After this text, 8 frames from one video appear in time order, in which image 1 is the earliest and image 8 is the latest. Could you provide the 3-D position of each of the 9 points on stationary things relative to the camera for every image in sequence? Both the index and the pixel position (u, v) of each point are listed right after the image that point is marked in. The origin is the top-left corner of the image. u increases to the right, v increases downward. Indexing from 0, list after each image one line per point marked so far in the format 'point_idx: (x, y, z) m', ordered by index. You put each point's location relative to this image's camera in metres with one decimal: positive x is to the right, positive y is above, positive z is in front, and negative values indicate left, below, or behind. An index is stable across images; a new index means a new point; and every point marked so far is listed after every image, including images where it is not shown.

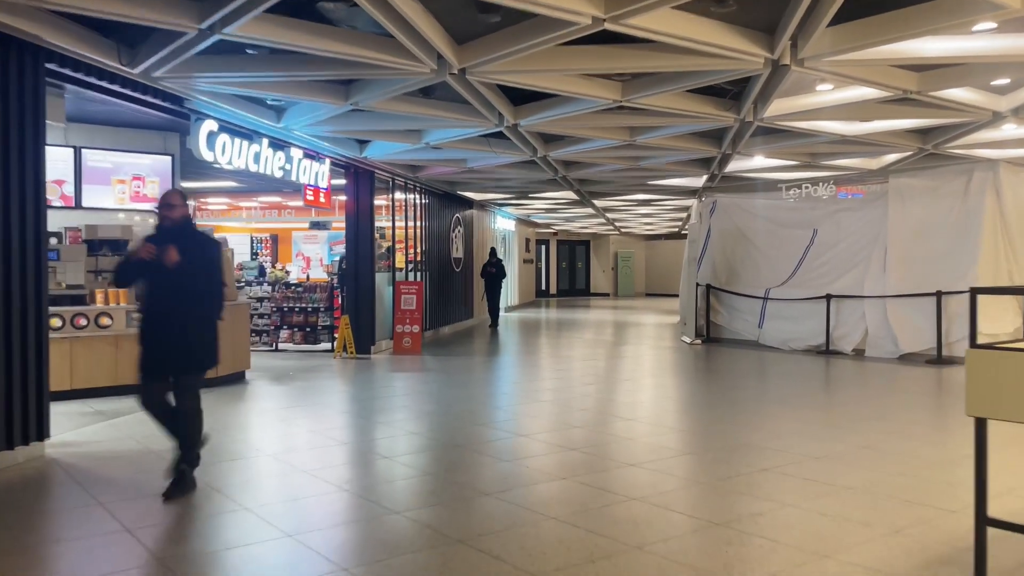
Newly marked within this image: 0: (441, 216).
0: (-1.3, +1.3, +14.3) m
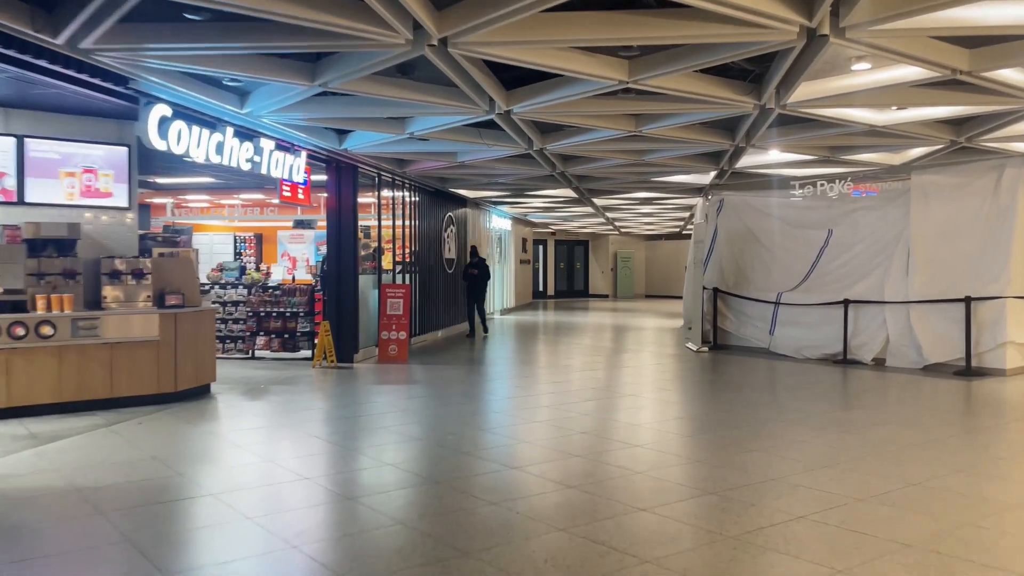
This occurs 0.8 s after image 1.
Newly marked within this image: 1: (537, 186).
0: (-1.3, +1.2, +13.5) m
1: (+0.4, +1.6, +12.3) m
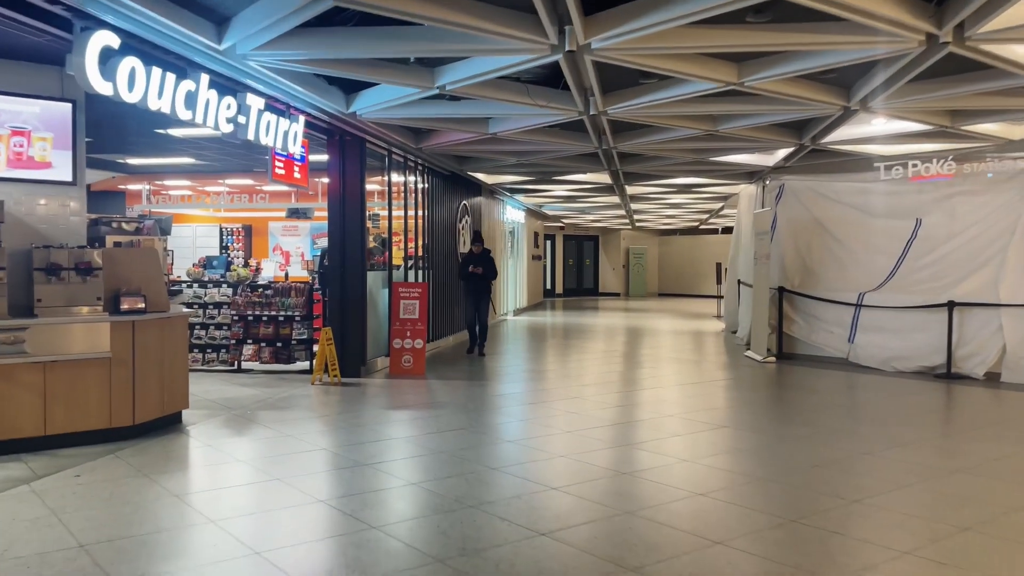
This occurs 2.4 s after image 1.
0: (-1.0, +1.2, +11.8) m
1: (+0.8, +1.6, +10.6) m
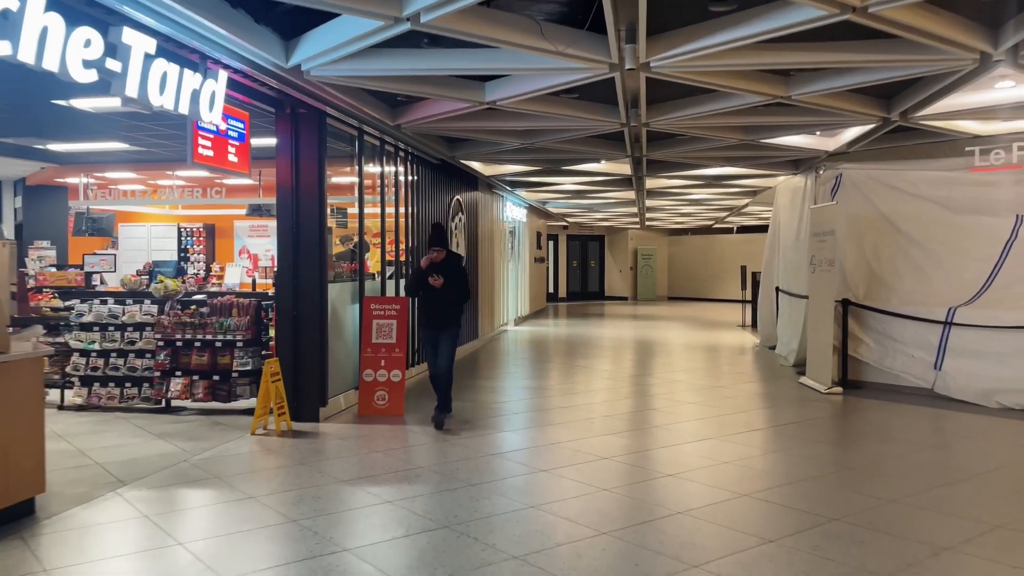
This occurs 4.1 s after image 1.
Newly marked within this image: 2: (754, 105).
0: (-0.9, +1.1, +9.9) m
1: (+0.8, +1.4, +8.7) m
2: (+1.8, +1.4, +6.1) m
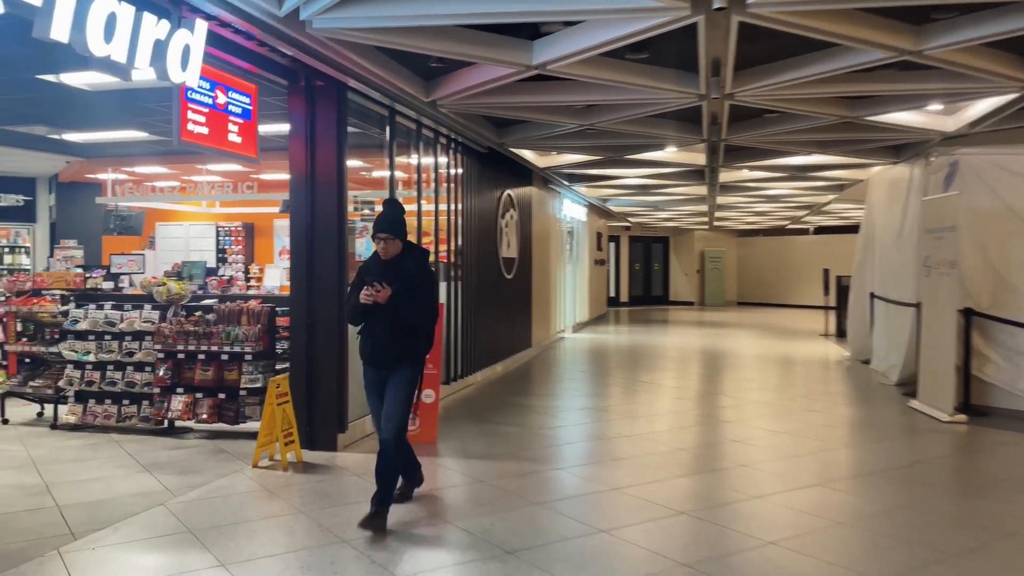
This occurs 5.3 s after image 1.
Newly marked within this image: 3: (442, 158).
0: (-0.3, +1.1, +8.9) m
1: (+1.3, +1.4, +7.5) m
2: (+2.2, +1.3, +4.8) m
3: (-0.7, +1.3, +7.7) m
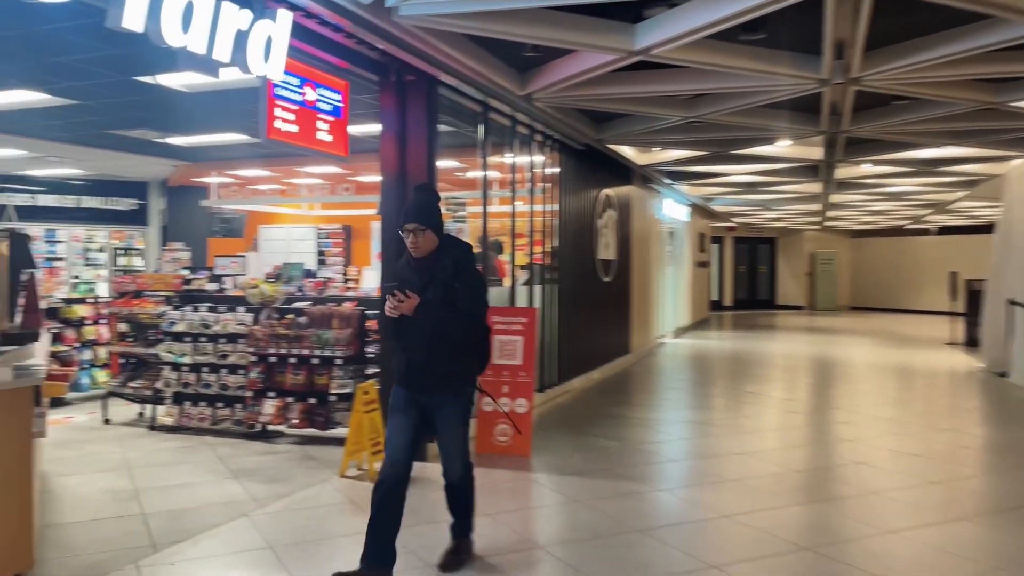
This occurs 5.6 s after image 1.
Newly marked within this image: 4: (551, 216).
0: (+0.7, +1.0, +8.5) m
1: (+2.2, +1.4, +7.0) m
2: (+2.7, +1.3, +4.2) m
3: (+0.2, +1.2, +7.4) m
4: (+0.4, +0.7, +7.6) m
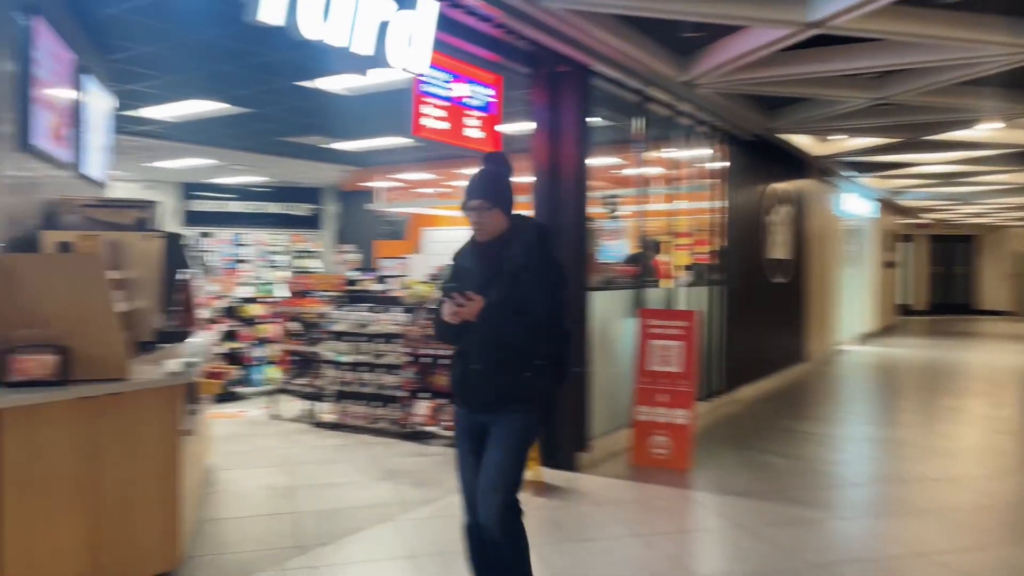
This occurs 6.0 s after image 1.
0: (+2.4, +1.0, +7.9) m
1: (+3.5, +1.3, +6.1) m
2: (+3.4, +1.3, +3.3) m
3: (+1.6, +1.2, +6.9) m
4: (+1.8, +0.7, +7.2) m
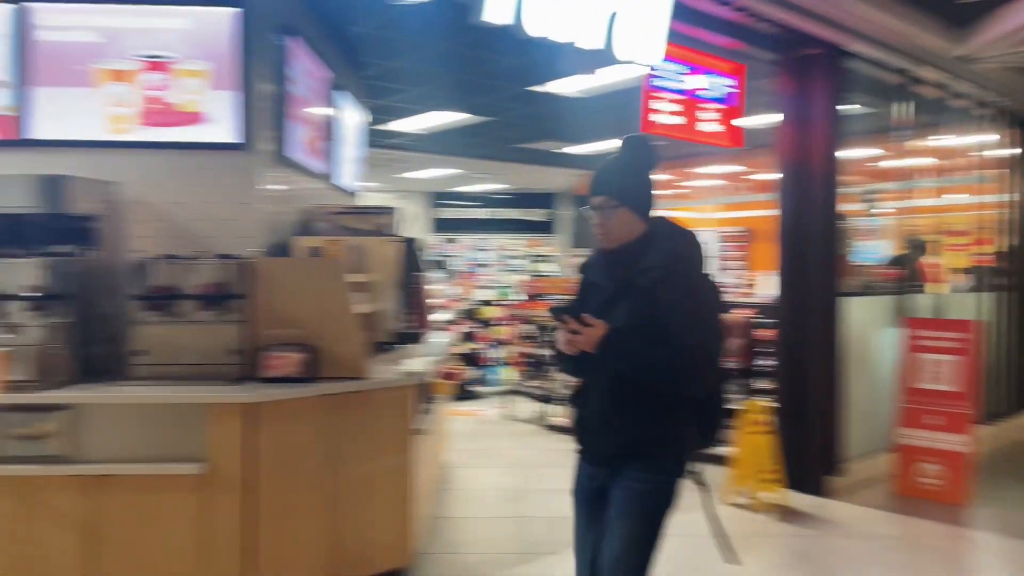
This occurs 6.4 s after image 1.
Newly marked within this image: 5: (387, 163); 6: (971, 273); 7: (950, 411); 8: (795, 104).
0: (+4.5, +1.0, +6.8) m
1: (+5.1, +1.3, +4.7) m
2: (+4.2, +1.3, +2.1) m
3: (+3.5, +1.2, +6.0) m
4: (+3.7, +0.6, +6.2) m
5: (-1.5, +1.5, +9.8) m
6: (+3.3, +0.1, +5.8) m
7: (+2.4, -0.7, +4.4) m
8: (+1.6, +1.0, +4.5) m
